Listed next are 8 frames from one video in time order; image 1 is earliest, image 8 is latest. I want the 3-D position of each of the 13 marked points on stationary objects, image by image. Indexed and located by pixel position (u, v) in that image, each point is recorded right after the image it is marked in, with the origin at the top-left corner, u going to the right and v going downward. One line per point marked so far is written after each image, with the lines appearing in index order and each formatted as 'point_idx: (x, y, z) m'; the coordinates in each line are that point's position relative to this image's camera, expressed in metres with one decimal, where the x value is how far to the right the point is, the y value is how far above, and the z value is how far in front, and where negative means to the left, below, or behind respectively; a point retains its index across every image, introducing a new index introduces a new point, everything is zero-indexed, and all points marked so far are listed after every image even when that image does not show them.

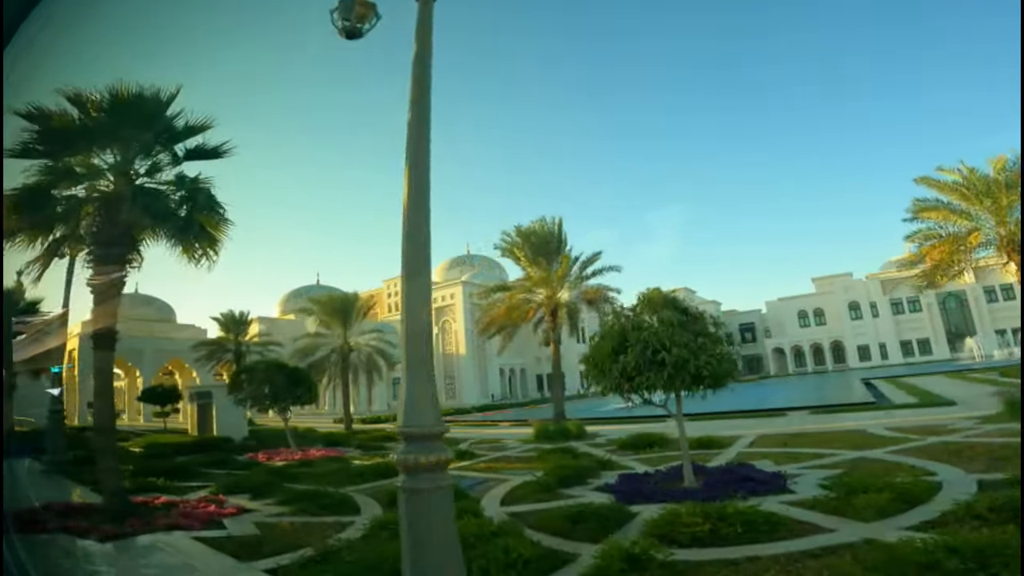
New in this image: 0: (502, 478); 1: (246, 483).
0: (-0.1, -2.2, +7.9) m
1: (-2.6, -2.0, +6.8) m
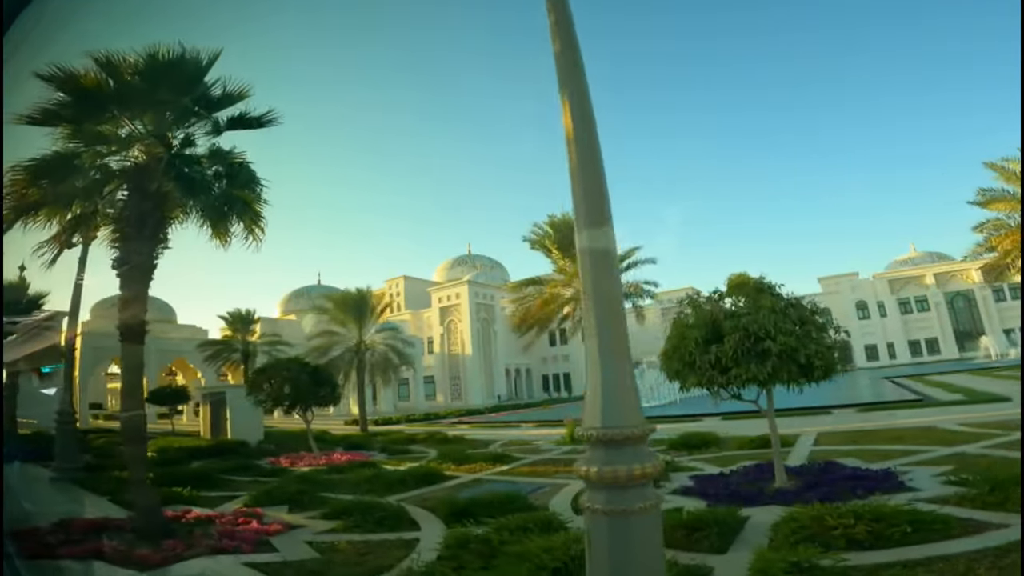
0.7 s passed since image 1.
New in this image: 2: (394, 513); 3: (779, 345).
0: (+0.5, -2.1, +7.3) m
1: (-2.0, -1.9, +6.2) m
2: (-1.0, -1.8, +5.3) m
3: (+2.1, -0.4, +5.1) m
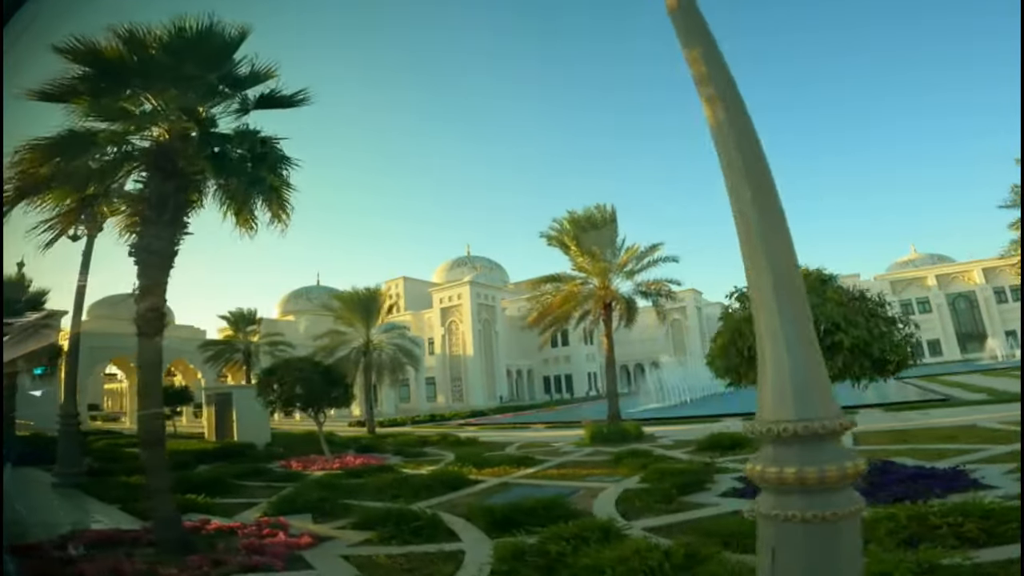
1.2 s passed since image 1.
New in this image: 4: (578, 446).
0: (+0.8, -2.0, +6.9) m
1: (-1.7, -1.8, +5.8) m
2: (-0.6, -1.7, +4.9) m
3: (+2.4, -0.4, +4.8) m
4: (+1.1, -2.5, +10.6) m
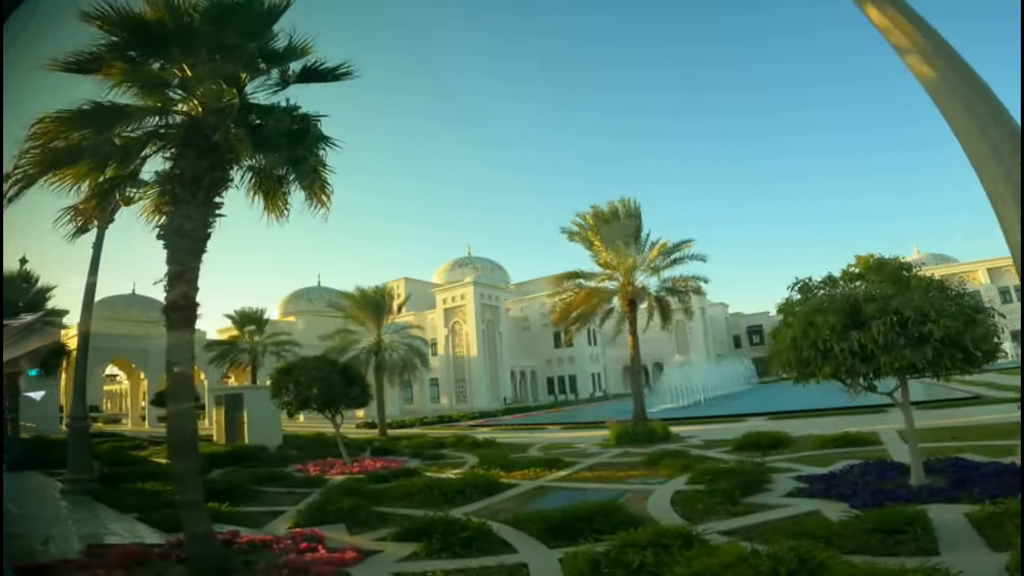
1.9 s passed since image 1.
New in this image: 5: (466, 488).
0: (+1.2, -1.9, +6.5) m
1: (-1.3, -1.7, +5.3) m
2: (-0.3, -1.6, +4.5) m
3: (+2.8, -0.3, +4.4) m
4: (+1.4, -2.4, +10.2) m
5: (-0.4, -1.9, +6.4) m
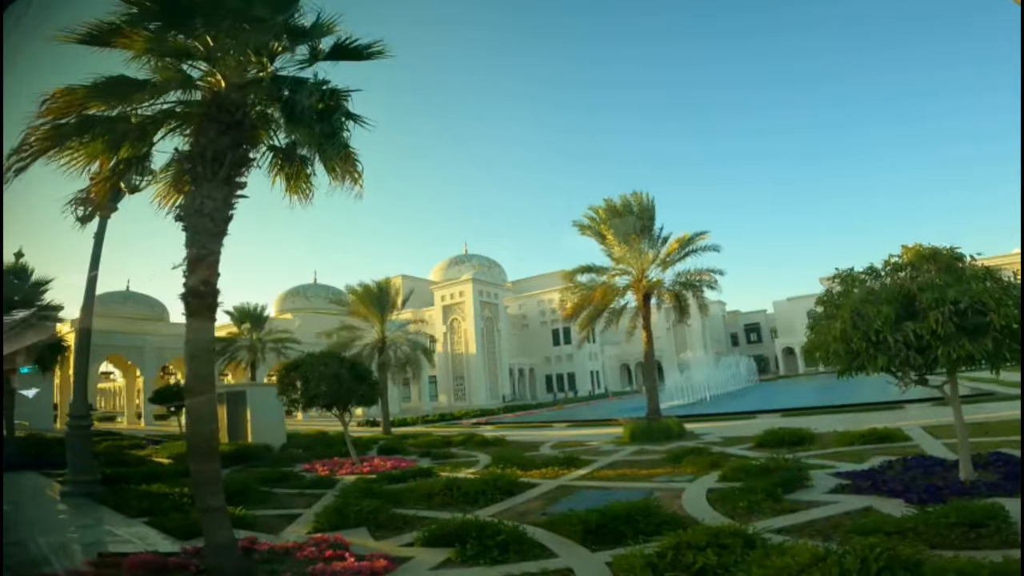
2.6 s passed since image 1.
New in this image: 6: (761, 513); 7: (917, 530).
0: (+1.4, -1.9, +6.2) m
1: (-1.1, -1.7, +5.1) m
2: (0.0, -1.5, +4.2) m
3: (+3.0, -0.2, +4.2) m
4: (+1.6, -2.3, +10.0) m
5: (-0.2, -1.8, +6.1) m
6: (+1.8, -1.6, +4.8) m
7: (+2.2, -1.3, +3.6) m
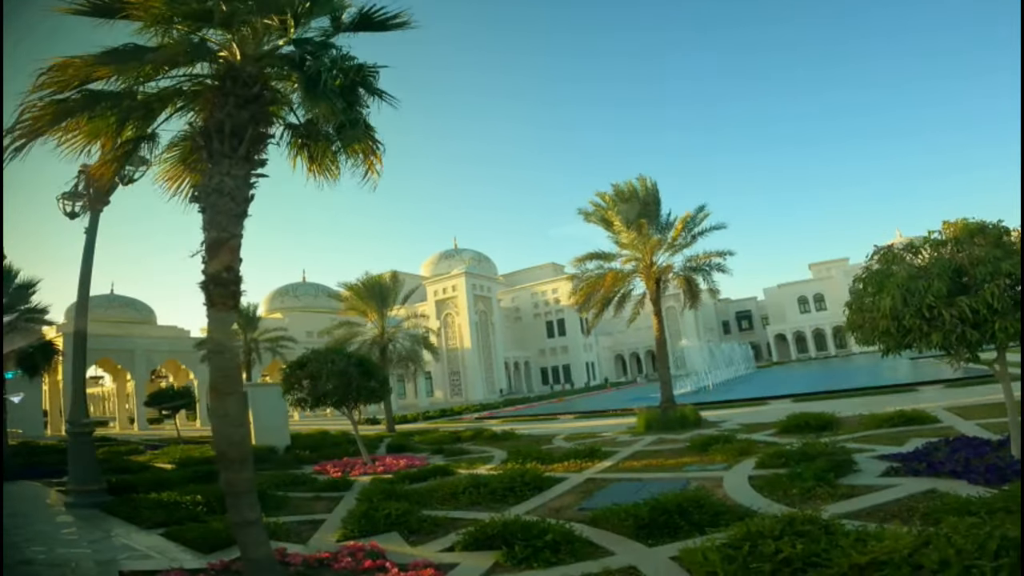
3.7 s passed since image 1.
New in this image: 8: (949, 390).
0: (+1.7, -1.7, +6.0) m
1: (-0.8, -1.6, +4.8) m
2: (+0.3, -1.4, +3.9) m
3: (+3.3, 0.0, +3.9) m
4: (+1.8, -2.1, +9.7) m
5: (0.0, -1.7, +5.9) m
6: (+2.1, -1.5, +4.5) m
7: (+2.5, -1.1, +3.3) m
8: (+7.9, -1.8, +12.0) m
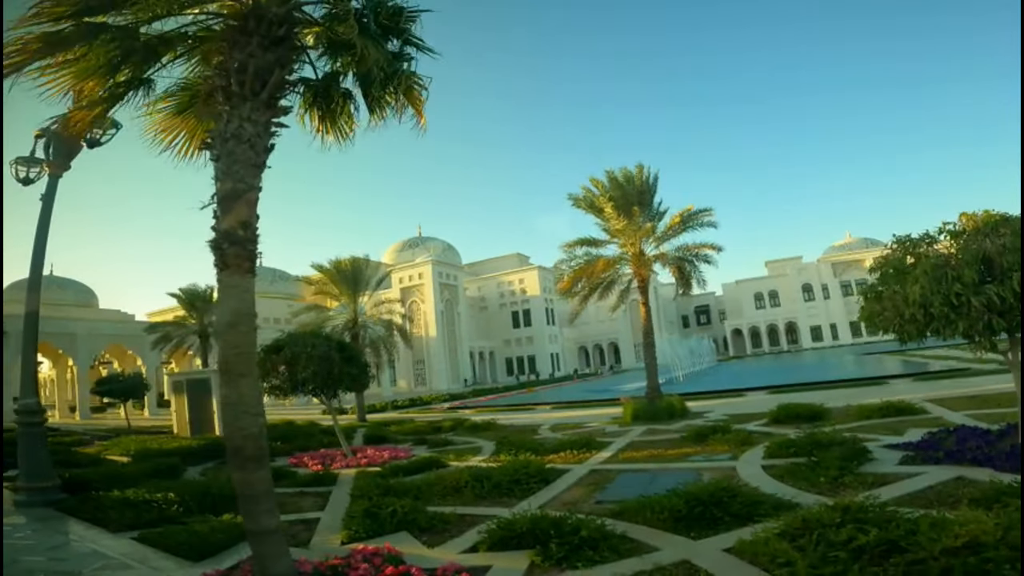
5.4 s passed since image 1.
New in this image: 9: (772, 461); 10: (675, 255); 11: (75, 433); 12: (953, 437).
0: (+1.7, -1.6, +5.7) m
1: (-0.7, -1.4, +4.4) m
2: (+0.4, -1.3, +3.6) m
3: (+3.5, +0.1, +3.8) m
4: (+1.6, -2.0, +9.5) m
5: (+0.1, -1.6, +5.5) m
6: (+2.2, -1.4, +4.3) m
7: (+2.7, -1.0, +3.1) m
8: (+7.5, -1.7, +12.1) m
9: (+2.2, -1.5, +5.6) m
10: (+2.7, +0.6, +11.0) m
11: (-9.1, -3.0, +13.8) m
12: (+3.7, -1.3, +5.6) m
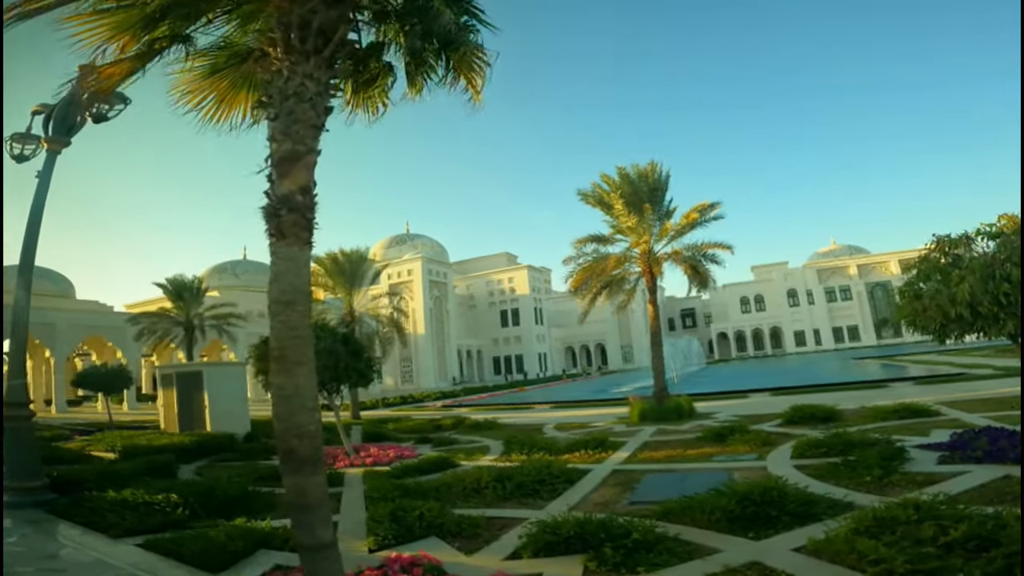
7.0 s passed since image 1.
0: (+1.9, -1.5, +5.5) m
1: (-0.5, -1.3, +4.1) m
2: (+0.7, -1.2, +3.4) m
3: (+3.7, +0.1, +3.6) m
4: (+1.7, -1.9, +9.3) m
5: (+0.3, -1.5, +5.3) m
6: (+2.4, -1.3, +4.2) m
7: (+2.9, -1.0, +3.0) m
8: (+7.5, -1.8, +12.1) m
9: (+2.4, -1.4, +5.4) m
10: (+2.8, +0.6, +10.8) m
11: (-9.1, -2.8, +13.3) m
12: (+3.9, -1.3, +5.4) m
